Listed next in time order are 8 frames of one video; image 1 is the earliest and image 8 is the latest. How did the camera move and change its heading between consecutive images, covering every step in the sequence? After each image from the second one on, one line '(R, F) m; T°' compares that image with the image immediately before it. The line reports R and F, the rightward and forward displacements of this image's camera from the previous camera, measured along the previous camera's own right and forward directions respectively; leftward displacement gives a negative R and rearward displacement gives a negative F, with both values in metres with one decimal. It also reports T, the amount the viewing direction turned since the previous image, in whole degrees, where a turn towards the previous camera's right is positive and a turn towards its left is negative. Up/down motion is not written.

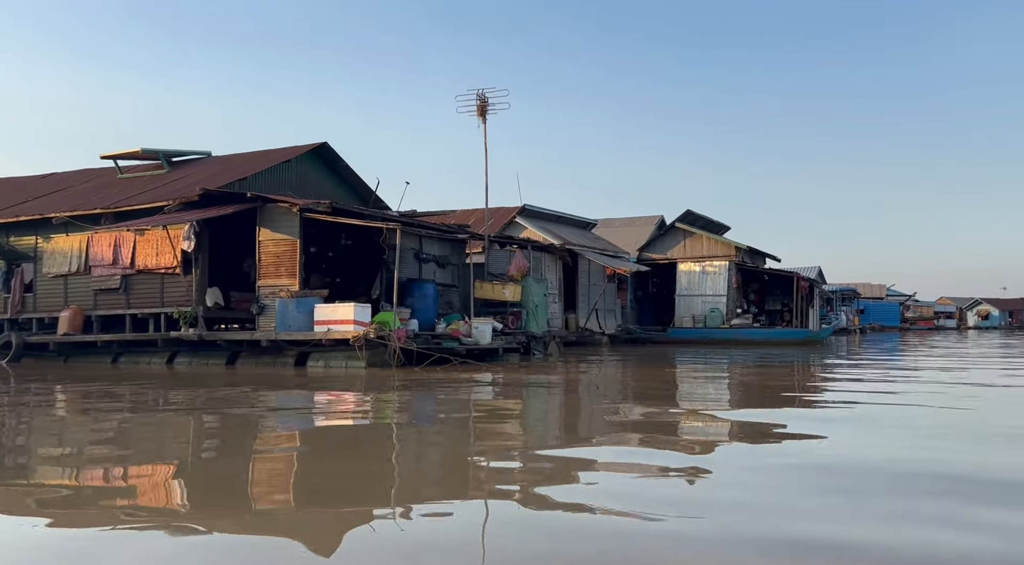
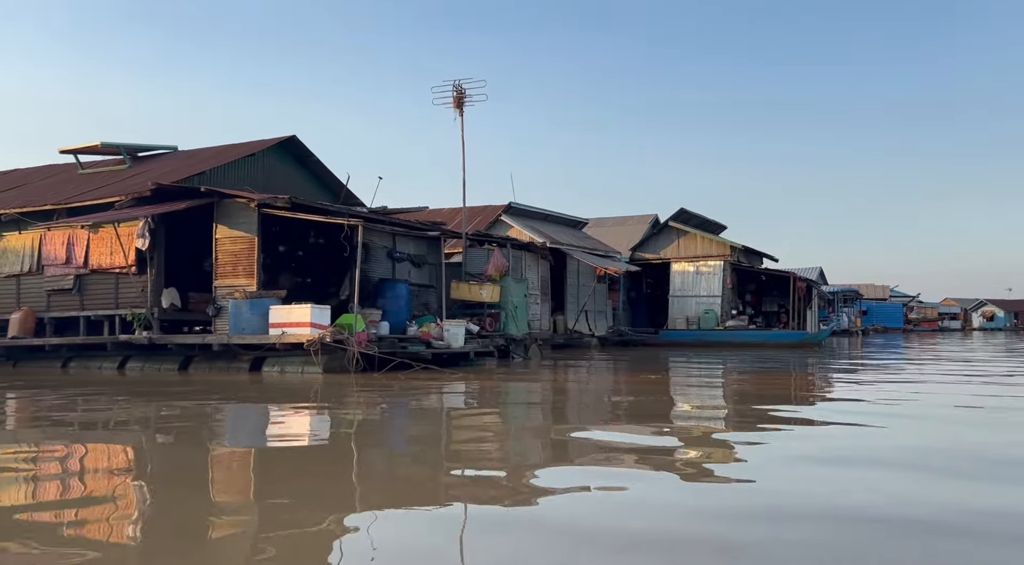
(+0.4, +0.8) m; 0°
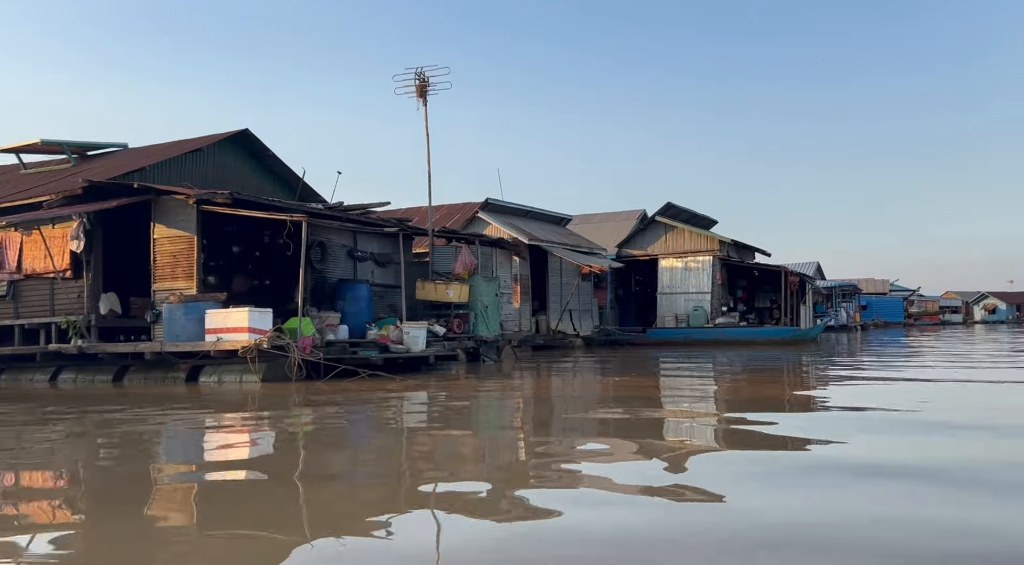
(+0.5, +0.9) m; 0°
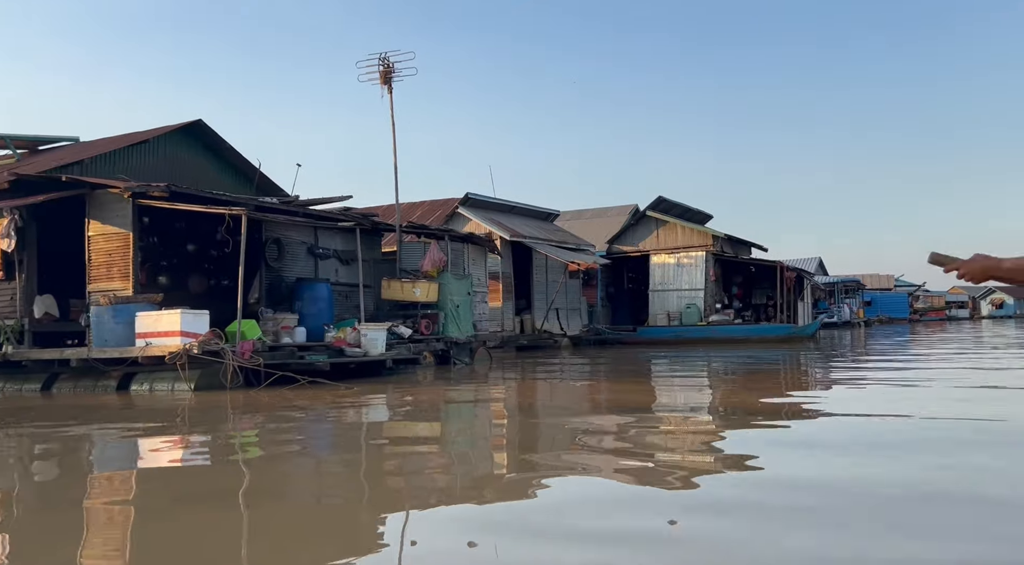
(+0.5, +0.9) m; 0°
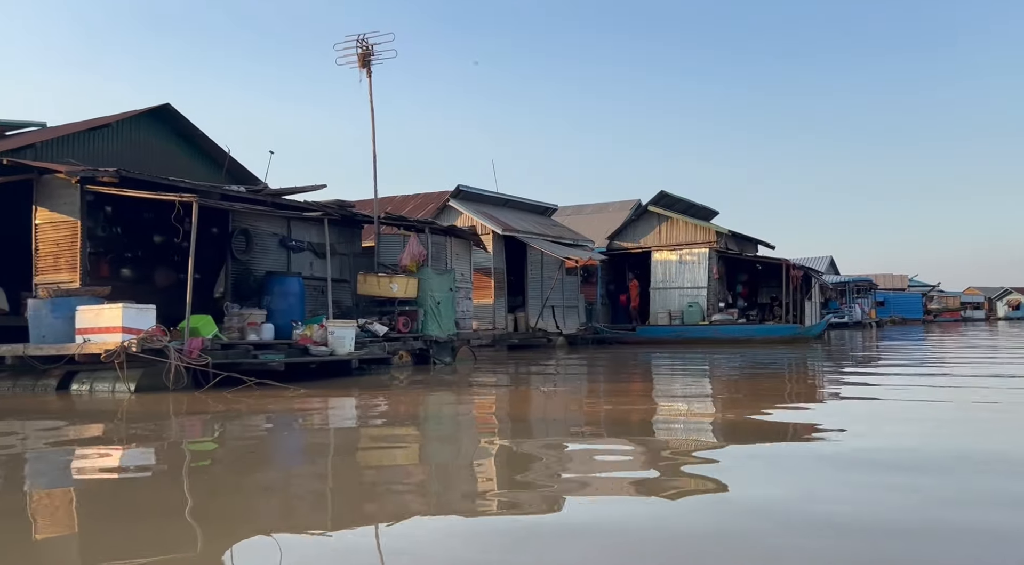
(+0.4, +0.7) m; -1°
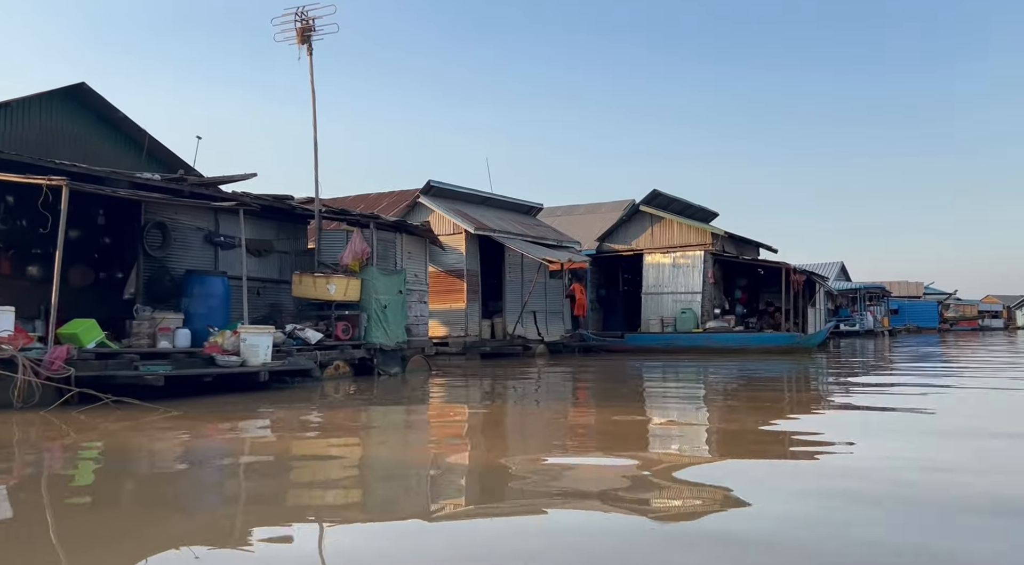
(+0.7, +1.4) m; -1°
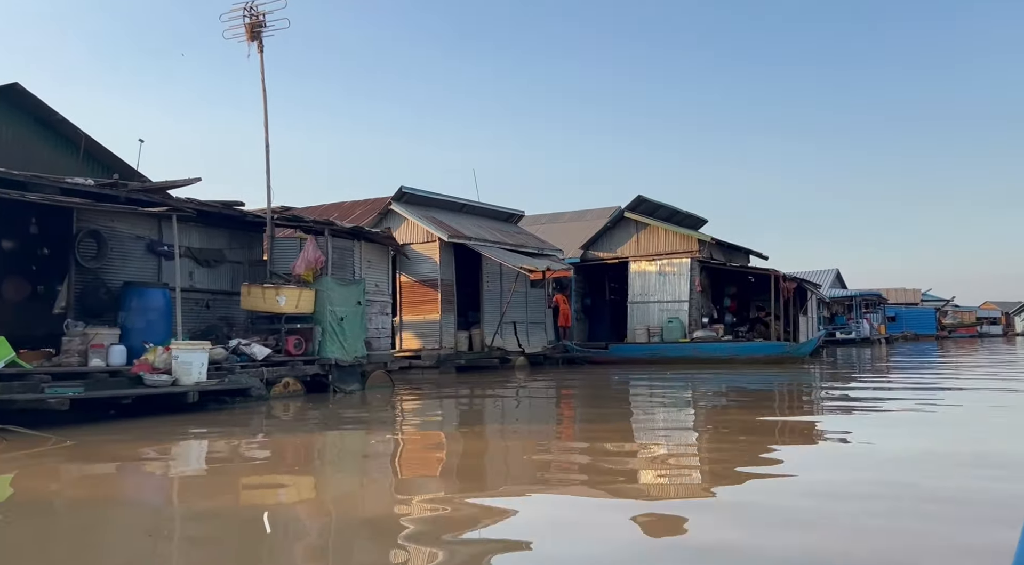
(+0.4, +0.7) m; 0°
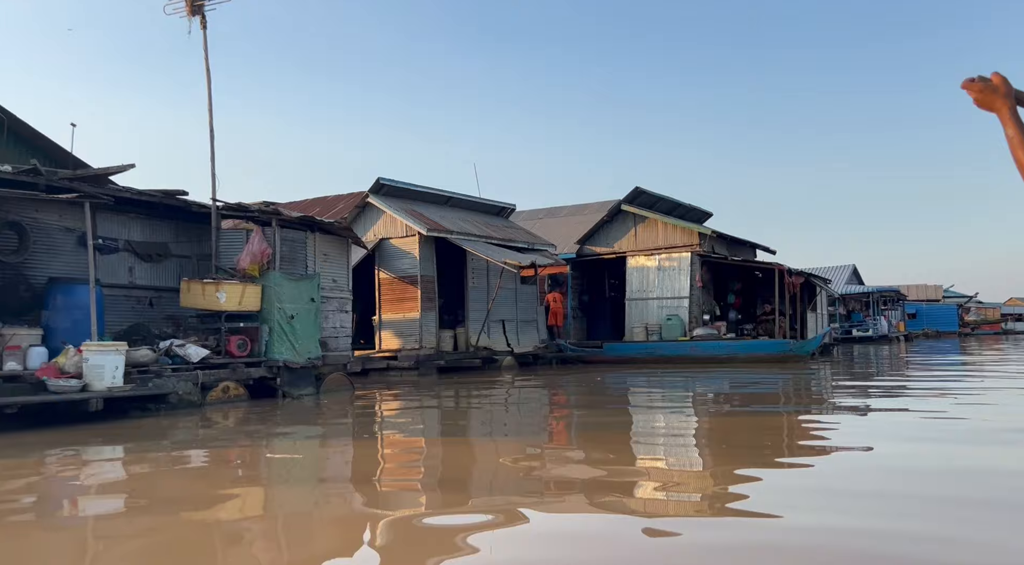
(+0.6, +0.9) m; -1°
